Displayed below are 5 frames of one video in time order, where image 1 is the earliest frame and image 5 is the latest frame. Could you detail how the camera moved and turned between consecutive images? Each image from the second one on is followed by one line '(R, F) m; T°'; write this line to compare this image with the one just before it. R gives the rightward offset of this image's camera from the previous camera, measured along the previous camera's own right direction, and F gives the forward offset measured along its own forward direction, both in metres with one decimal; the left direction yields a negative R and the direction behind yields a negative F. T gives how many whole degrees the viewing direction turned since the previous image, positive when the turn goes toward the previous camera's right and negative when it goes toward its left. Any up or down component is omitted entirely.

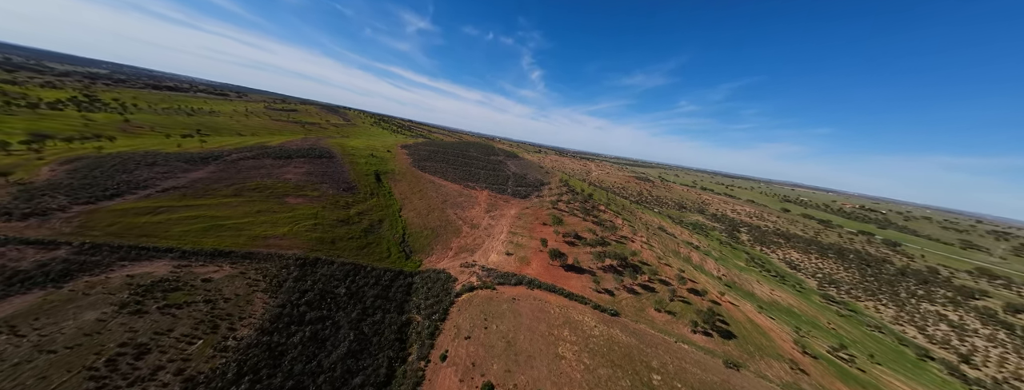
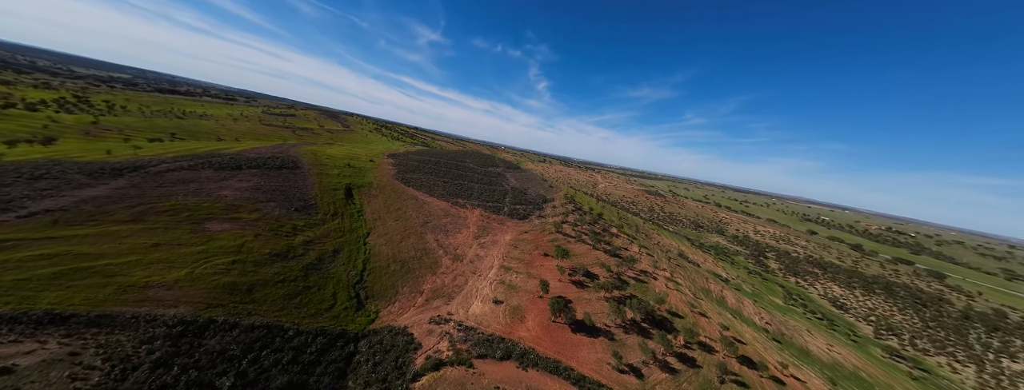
(+0.8, +5.1) m; -1°
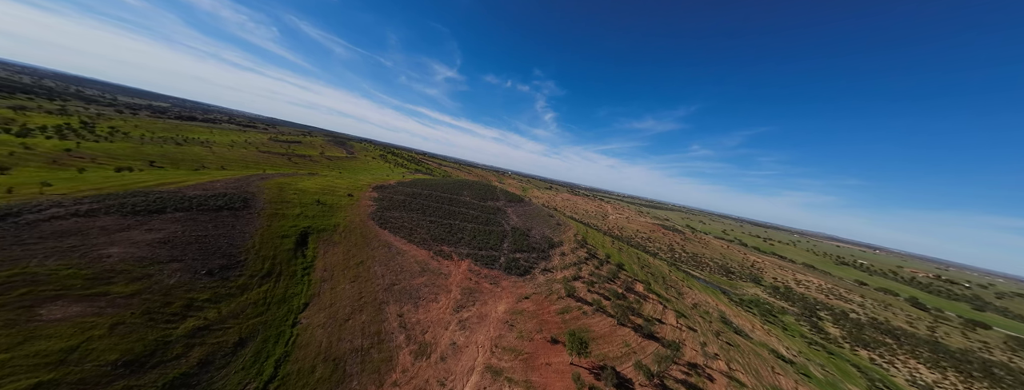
(+0.7, +5.6) m; -2°
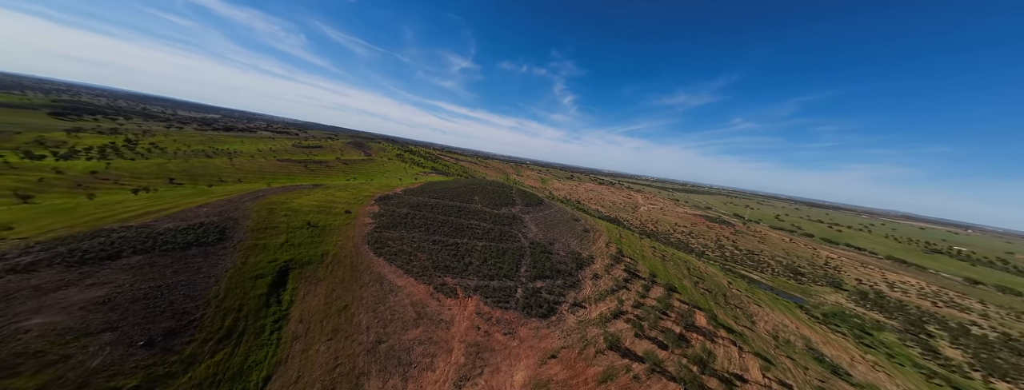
(+0.4, +5.0) m; -5°
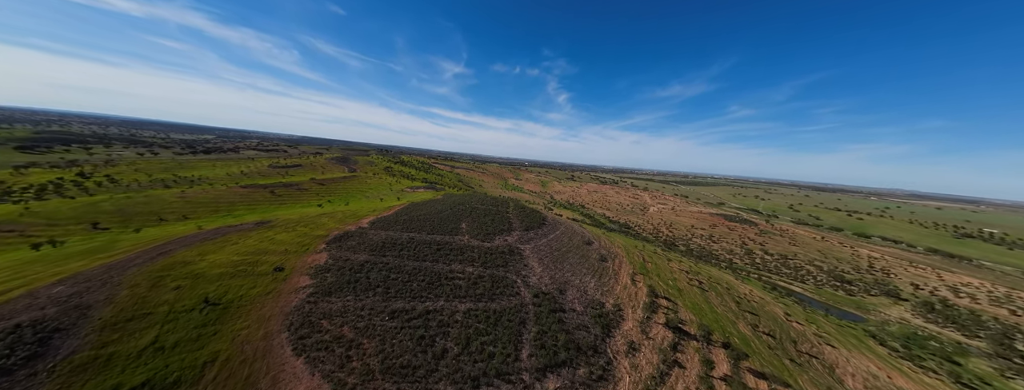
(+0.9, +6.8) m; 0°
